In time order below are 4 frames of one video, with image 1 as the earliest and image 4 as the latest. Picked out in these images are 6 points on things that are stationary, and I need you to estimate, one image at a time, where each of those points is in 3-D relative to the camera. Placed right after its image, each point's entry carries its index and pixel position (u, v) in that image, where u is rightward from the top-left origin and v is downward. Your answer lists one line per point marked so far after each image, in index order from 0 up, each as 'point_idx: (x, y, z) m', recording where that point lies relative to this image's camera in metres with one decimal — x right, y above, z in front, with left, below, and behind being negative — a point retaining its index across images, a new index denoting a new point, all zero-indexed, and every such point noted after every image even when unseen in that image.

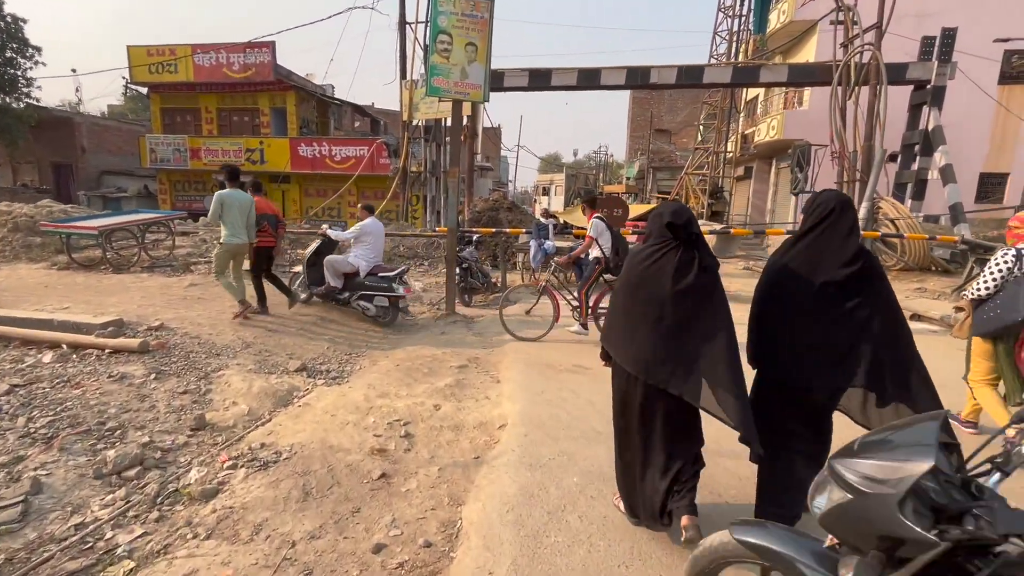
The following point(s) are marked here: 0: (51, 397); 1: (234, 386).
0: (-3.9, -0.9, +4.1) m
1: (-2.6, -0.9, +4.6) m
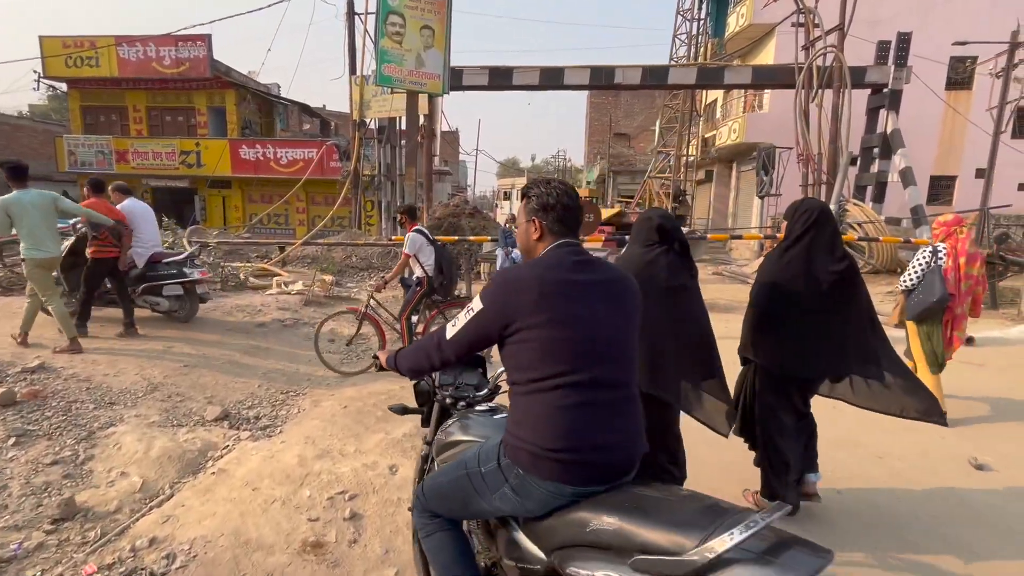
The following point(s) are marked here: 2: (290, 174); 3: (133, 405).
0: (-4.1, -1.2, +3.0) m
1: (-2.8, -1.2, +3.5) m
2: (-8.7, +4.4, +19.0) m
3: (-3.2, -1.0, +4.1) m
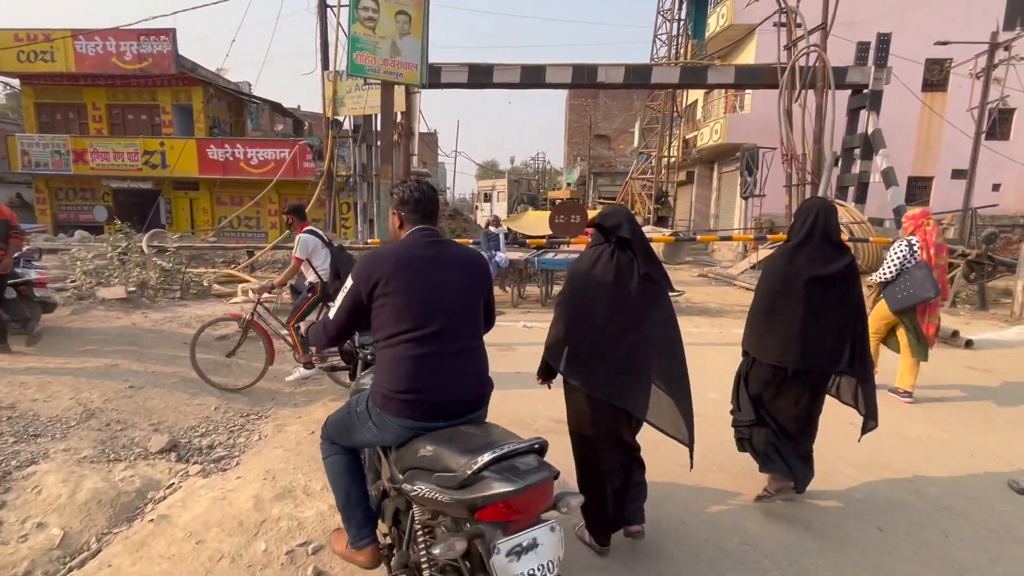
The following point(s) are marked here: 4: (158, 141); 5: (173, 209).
0: (-4.1, -1.3, +2.4) m
1: (-2.8, -1.3, +3.0) m
2: (-9.4, +4.2, +18.3) m
3: (-3.3, -1.1, +3.6) m
4: (-13.2, +5.5, +18.2) m
5: (-13.4, +3.1, +19.2) m
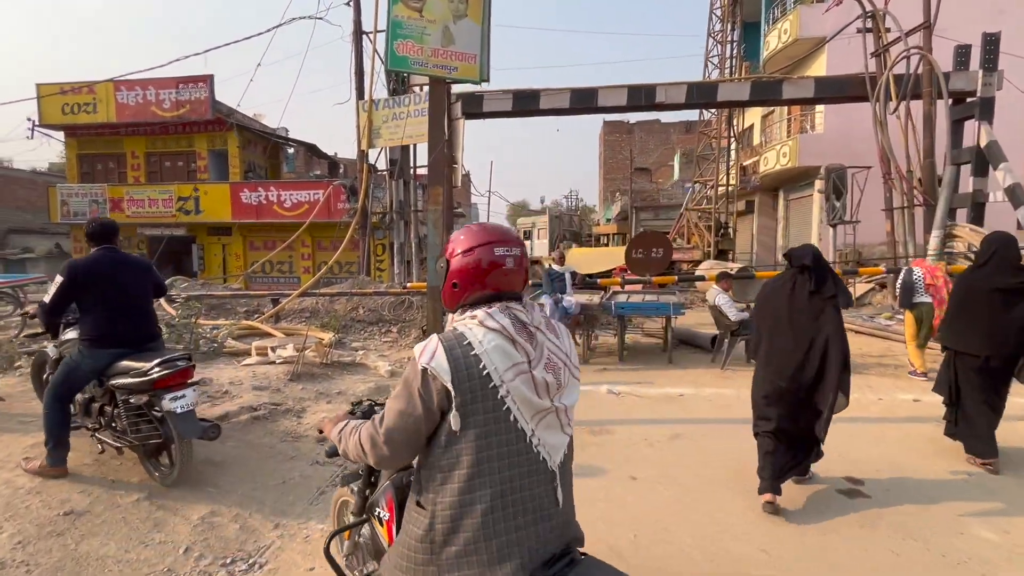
0: (-3.5, -1.6, +1.0) m
1: (-2.2, -1.6, +1.5) m
2: (-7.8, +2.5, +17.5) m
3: (-2.6, -1.5, +2.1) m
4: (-11.6, +3.7, +17.8) m
5: (-11.7, +1.3, +18.6) m
